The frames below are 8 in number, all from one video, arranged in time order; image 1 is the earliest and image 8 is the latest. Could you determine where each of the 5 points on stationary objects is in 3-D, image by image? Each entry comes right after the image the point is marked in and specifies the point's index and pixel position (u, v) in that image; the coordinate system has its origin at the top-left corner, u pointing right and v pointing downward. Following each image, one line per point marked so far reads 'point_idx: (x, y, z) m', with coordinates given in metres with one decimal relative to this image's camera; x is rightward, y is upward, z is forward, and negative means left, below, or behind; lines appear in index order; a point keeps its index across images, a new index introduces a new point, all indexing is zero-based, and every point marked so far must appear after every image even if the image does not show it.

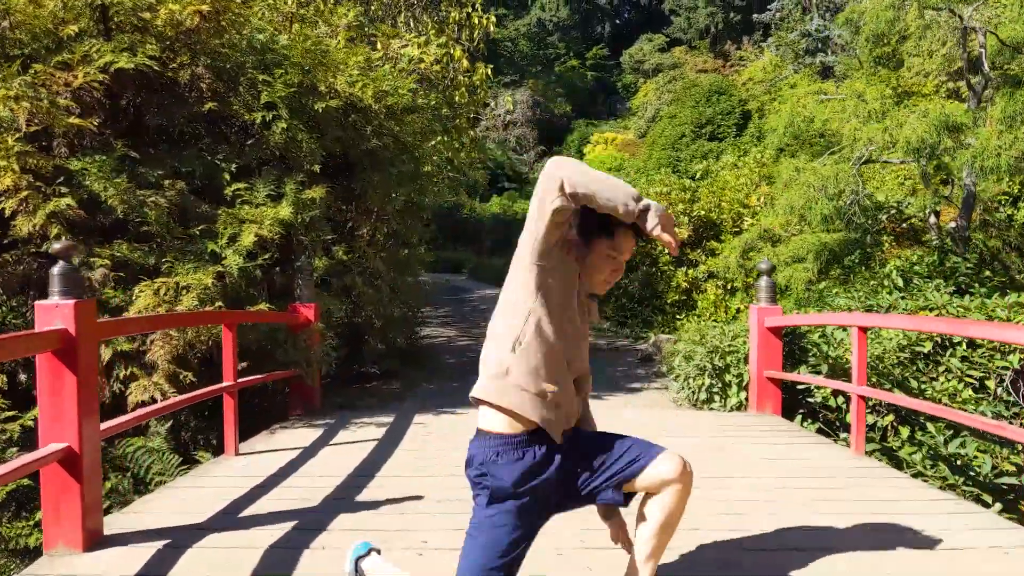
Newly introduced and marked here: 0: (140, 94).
0: (-1.9, +1.0, +5.4) m
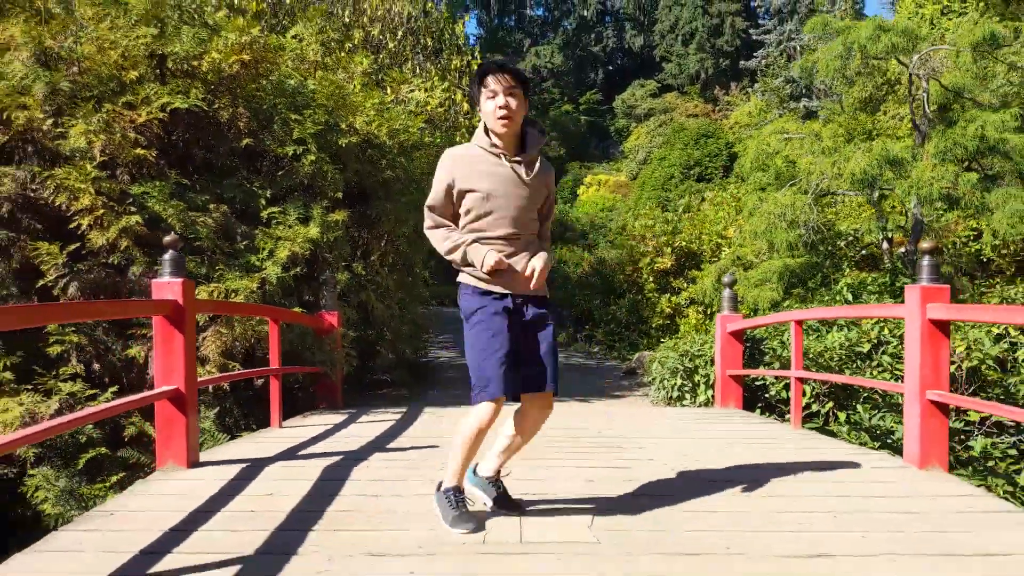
0: (-1.9, +0.9, +6.3) m
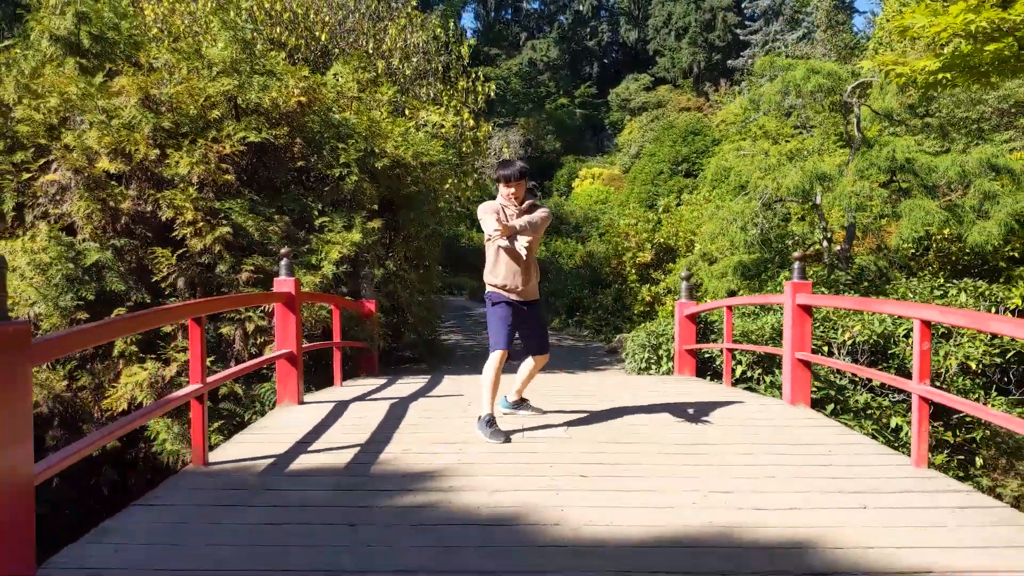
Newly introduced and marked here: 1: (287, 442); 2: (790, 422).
0: (-1.9, +1.0, +8.0) m
1: (-0.9, -0.6, +4.2) m
2: (+1.2, -0.6, +4.8) m
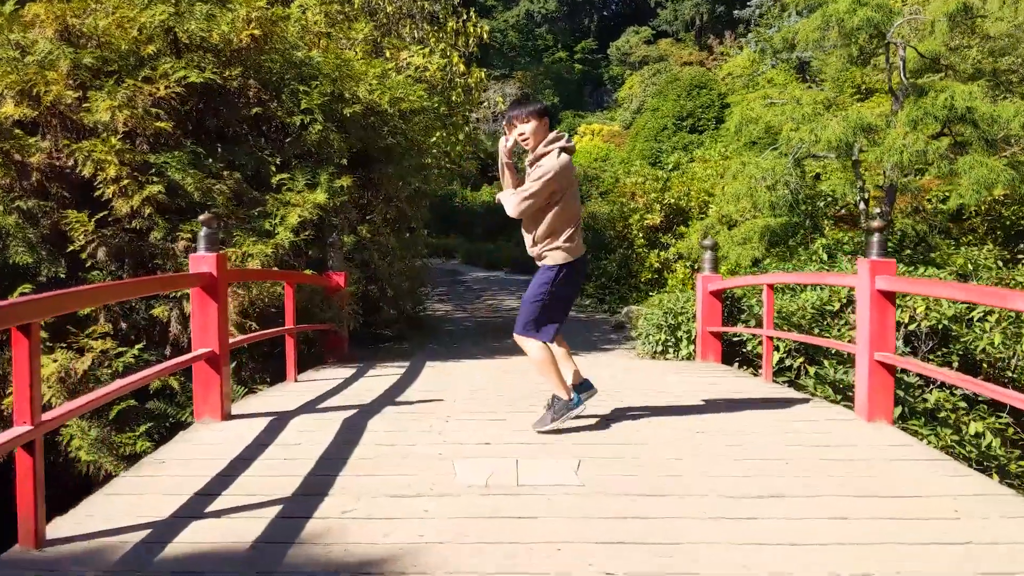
0: (-1.9, +1.2, +6.7) m
1: (-0.9, -0.6, +3.0) m
2: (+1.2, -0.5, +3.6) m
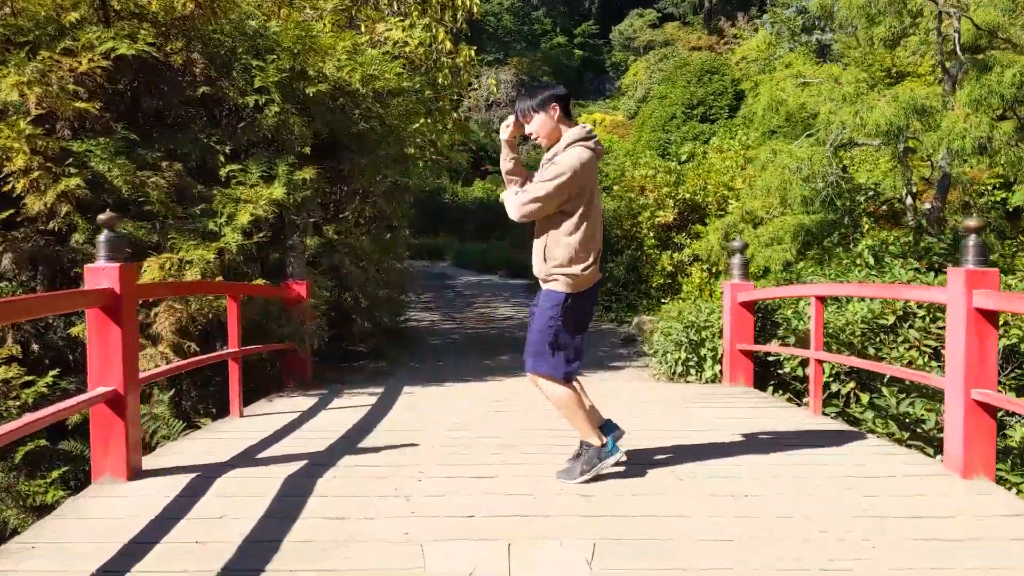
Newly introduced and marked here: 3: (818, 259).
0: (-2.0, +1.1, +5.7) m
1: (-0.9, -0.6, +1.9) m
2: (+1.2, -0.6, +2.5) m
3: (+2.0, +0.2, +7.0) m
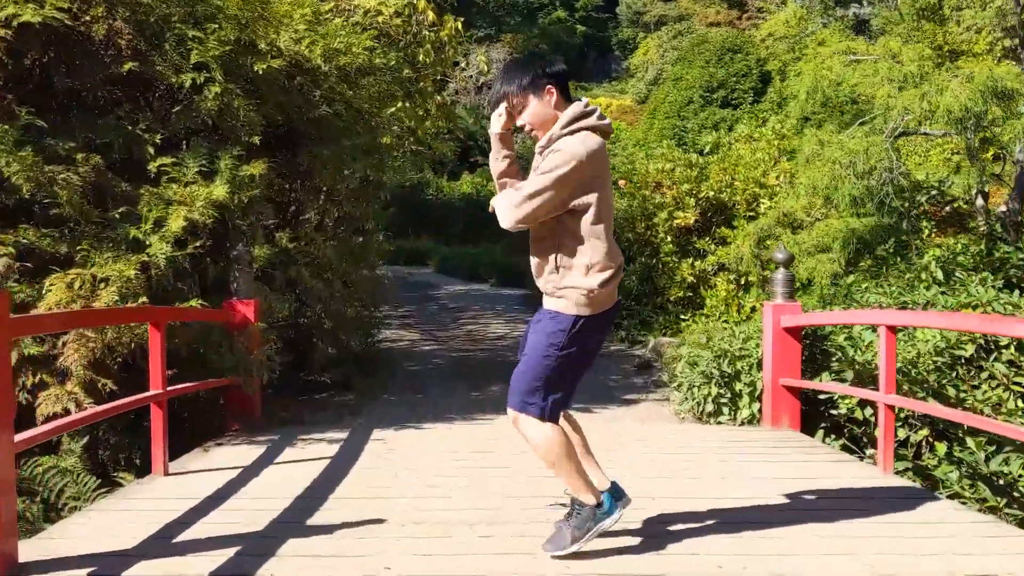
0: (-2.0, +1.0, +4.6) m
1: (-0.9, -0.8, +0.9) m
2: (+1.2, -0.7, +1.5) m
3: (+1.9, +0.1, +5.9) m
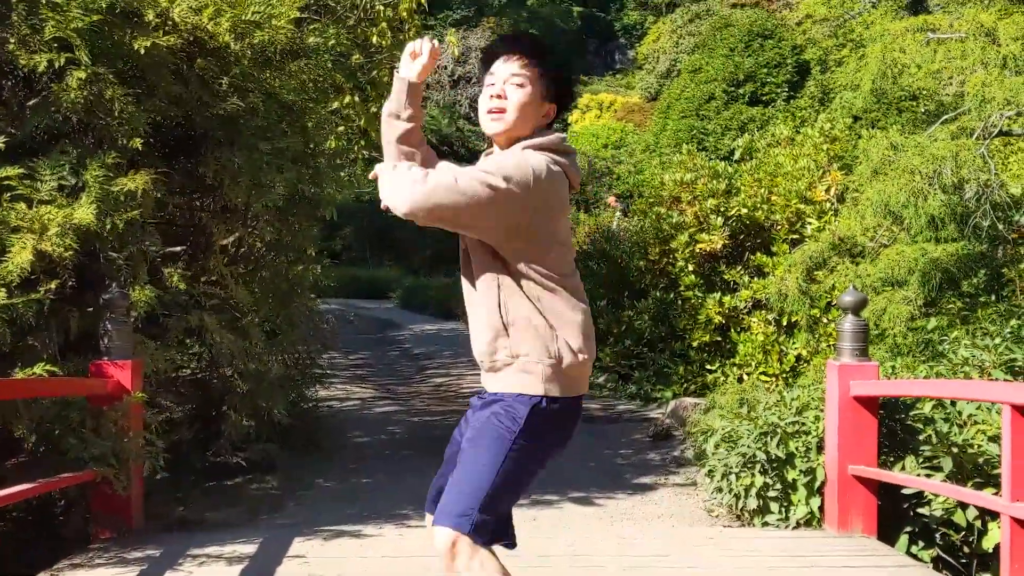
0: (-2.1, +0.8, +3.4) m
1: (-1.0, -0.9, -0.3) m
2: (+1.1, -0.9, +0.3) m
3: (+1.9, -0.1, +4.7) m
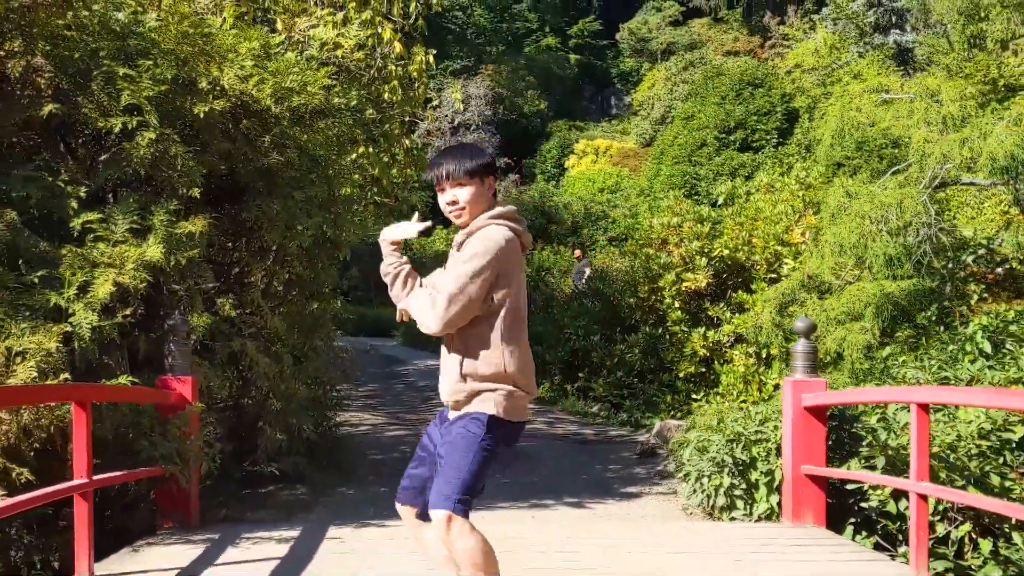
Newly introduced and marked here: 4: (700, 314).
0: (-2.1, +0.7, +4.0) m
1: (-1.0, -0.9, +0.2) m
2: (+1.1, -0.9, +0.8) m
3: (+1.9, -0.2, +5.3) m
4: (+1.3, -0.2, +7.7) m
